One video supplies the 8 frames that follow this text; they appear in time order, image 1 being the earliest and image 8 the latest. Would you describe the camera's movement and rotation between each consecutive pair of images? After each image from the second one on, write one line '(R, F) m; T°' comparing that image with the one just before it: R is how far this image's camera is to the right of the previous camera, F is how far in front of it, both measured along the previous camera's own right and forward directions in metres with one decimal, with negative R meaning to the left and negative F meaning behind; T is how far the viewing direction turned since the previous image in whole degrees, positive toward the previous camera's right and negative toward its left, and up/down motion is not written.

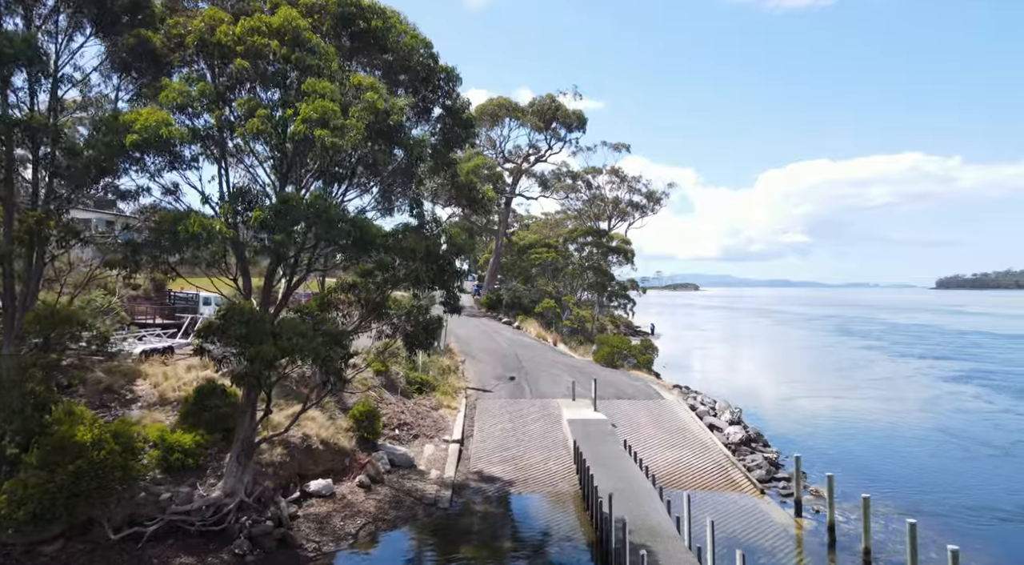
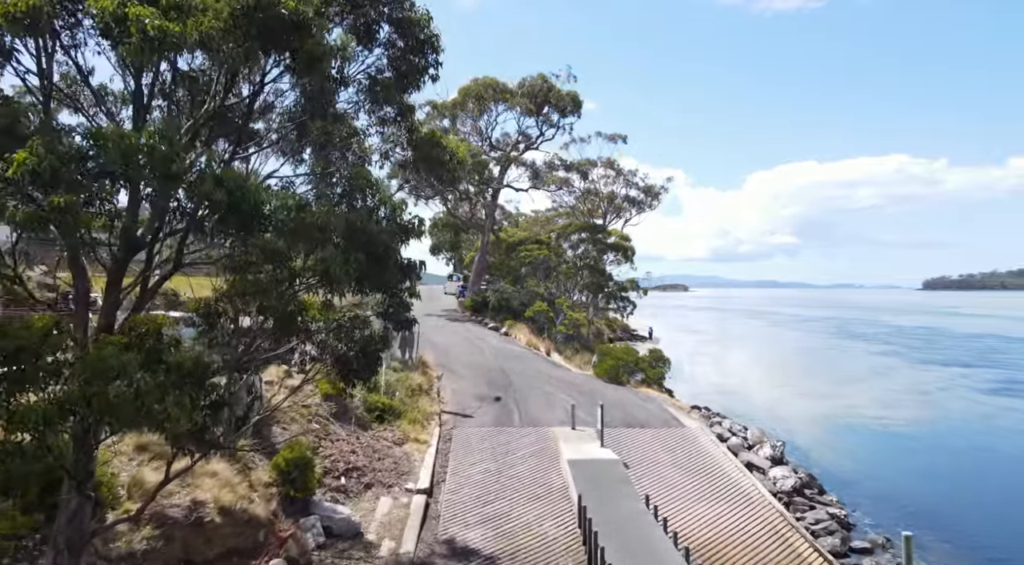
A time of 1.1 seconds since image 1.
(+0.1, +4.1) m; +1°
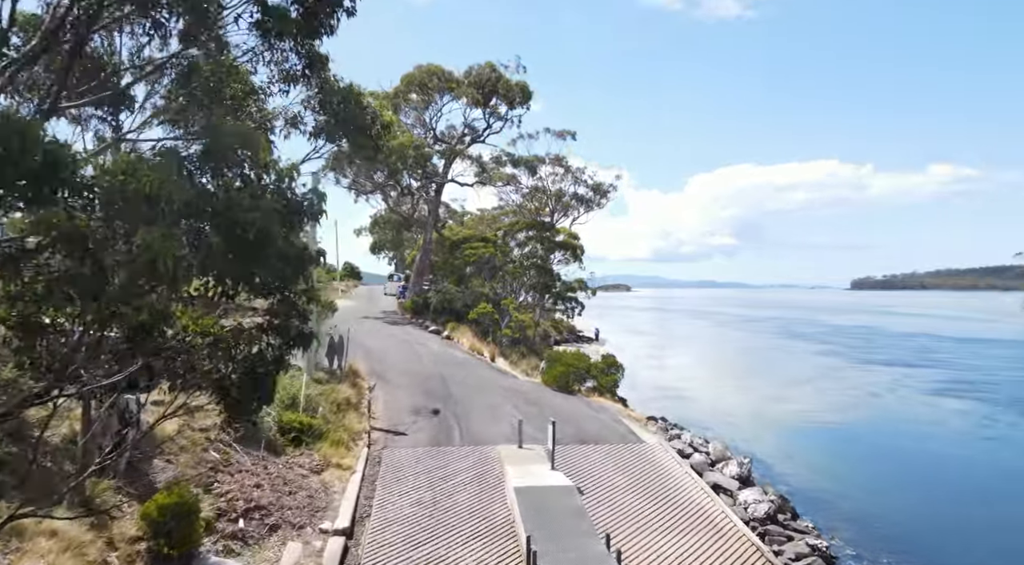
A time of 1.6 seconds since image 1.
(+0.2, +2.0) m; +5°
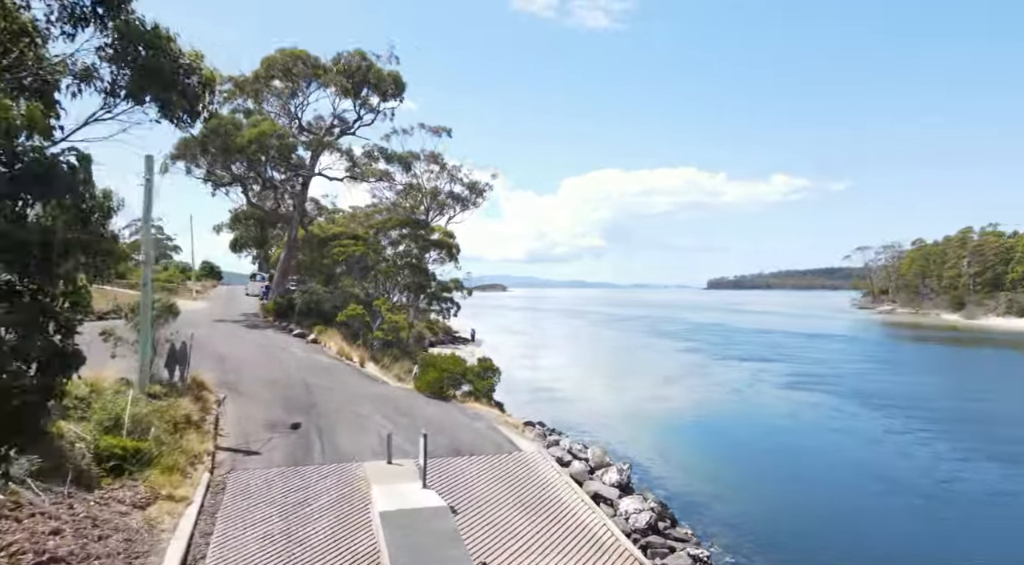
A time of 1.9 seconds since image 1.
(+0.2, +1.1) m; +11°
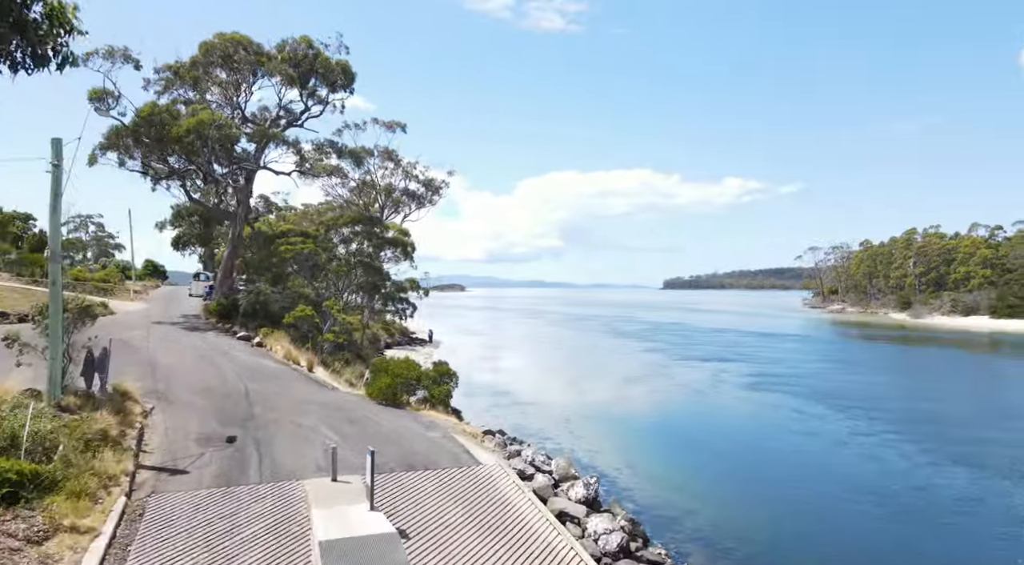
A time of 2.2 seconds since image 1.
(0.0, +1.1) m; +4°
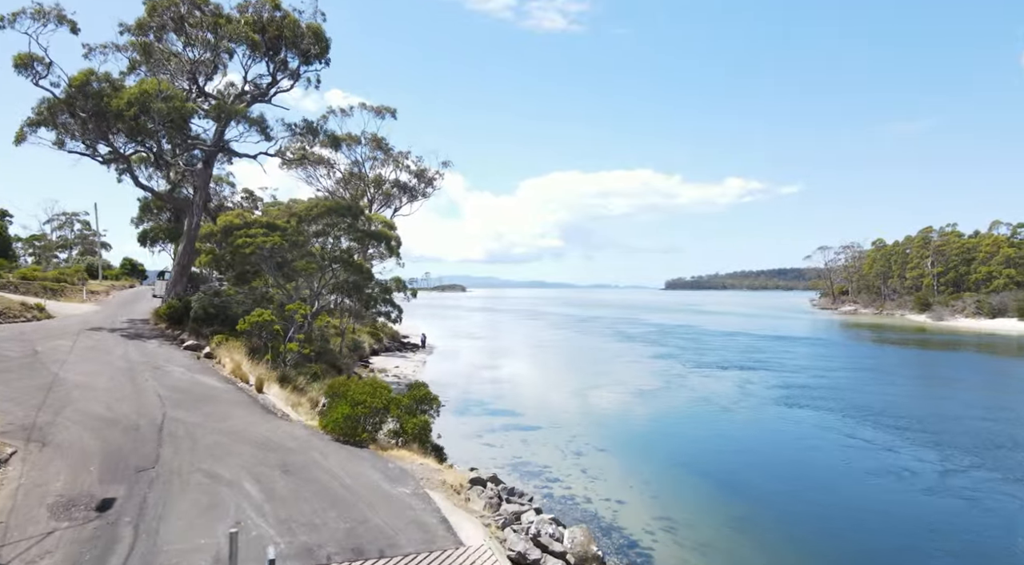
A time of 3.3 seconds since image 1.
(+0.1, +4.5) m; 0°
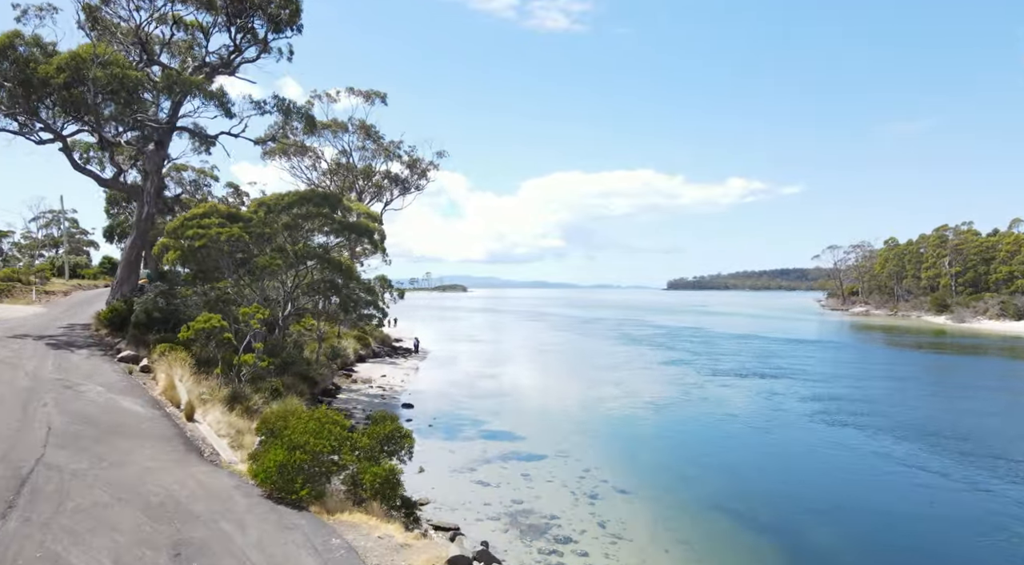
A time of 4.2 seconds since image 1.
(+0.1, +3.9) m; 0°
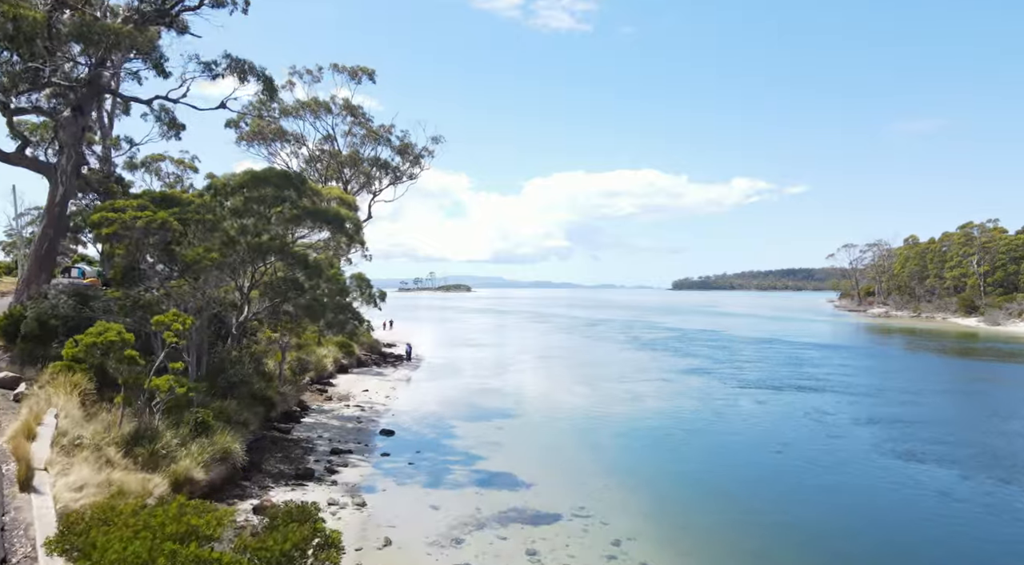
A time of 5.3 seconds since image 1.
(0.0, +4.9) m; 0°
